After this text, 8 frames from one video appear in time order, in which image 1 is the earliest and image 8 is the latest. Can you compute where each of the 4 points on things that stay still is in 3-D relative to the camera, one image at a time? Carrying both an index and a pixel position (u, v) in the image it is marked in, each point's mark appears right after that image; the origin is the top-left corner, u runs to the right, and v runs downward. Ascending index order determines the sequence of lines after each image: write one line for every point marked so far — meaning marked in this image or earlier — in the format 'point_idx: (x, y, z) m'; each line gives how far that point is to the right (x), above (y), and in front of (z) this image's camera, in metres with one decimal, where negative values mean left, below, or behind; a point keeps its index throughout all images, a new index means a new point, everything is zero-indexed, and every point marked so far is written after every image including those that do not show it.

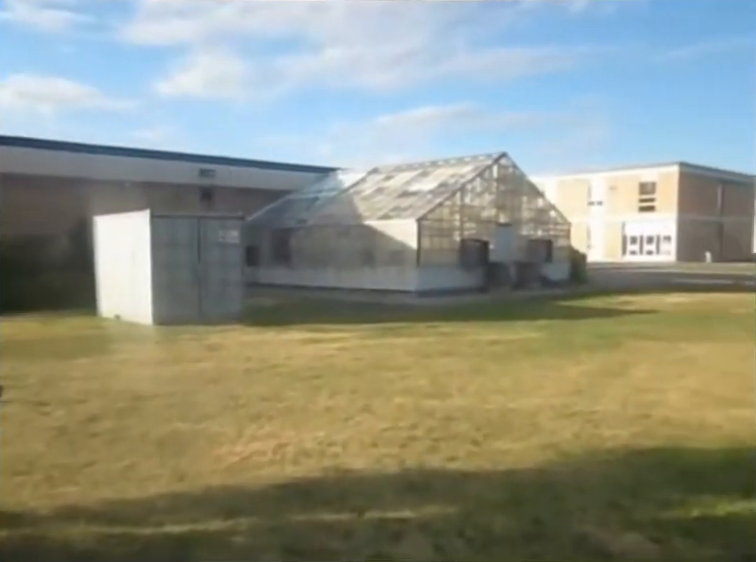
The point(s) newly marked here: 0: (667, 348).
0: (+4.4, -1.0, +11.4) m
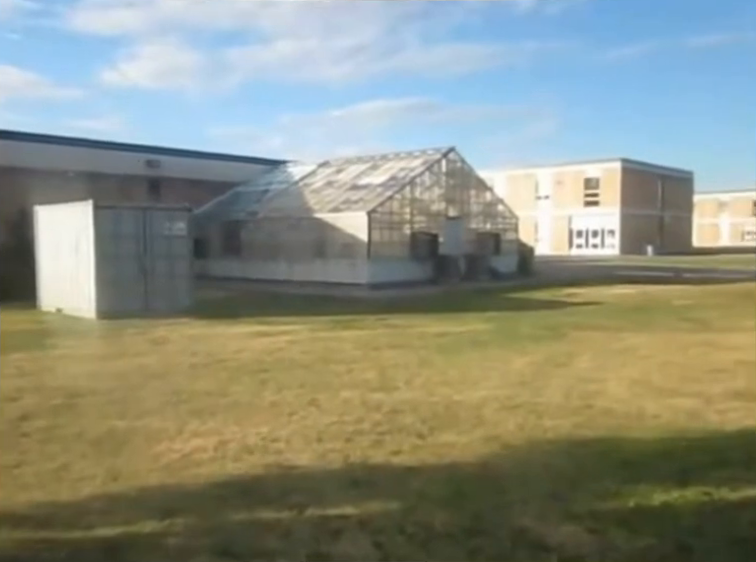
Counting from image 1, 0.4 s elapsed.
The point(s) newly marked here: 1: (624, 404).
0: (+3.6, -0.9, +11.6) m
1: (+2.2, -1.1, +6.8) m
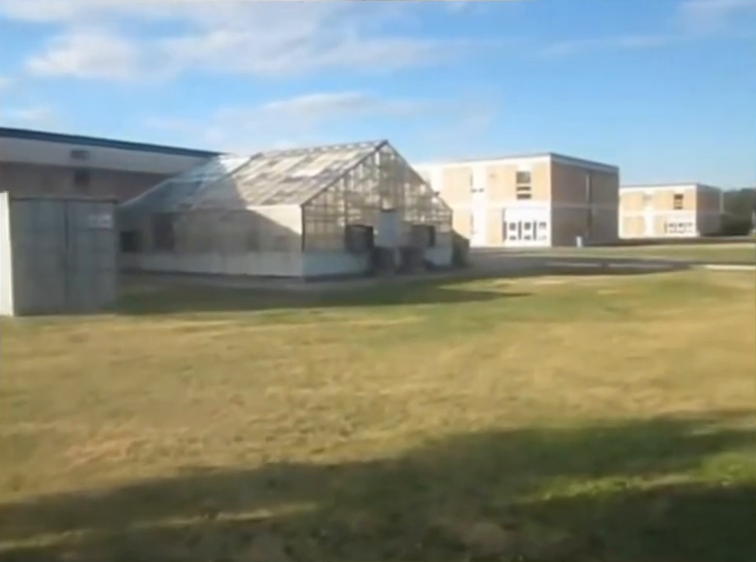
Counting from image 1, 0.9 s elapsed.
0: (+2.5, -0.7, +11.8) m
1: (+1.5, -1.0, +6.9) m
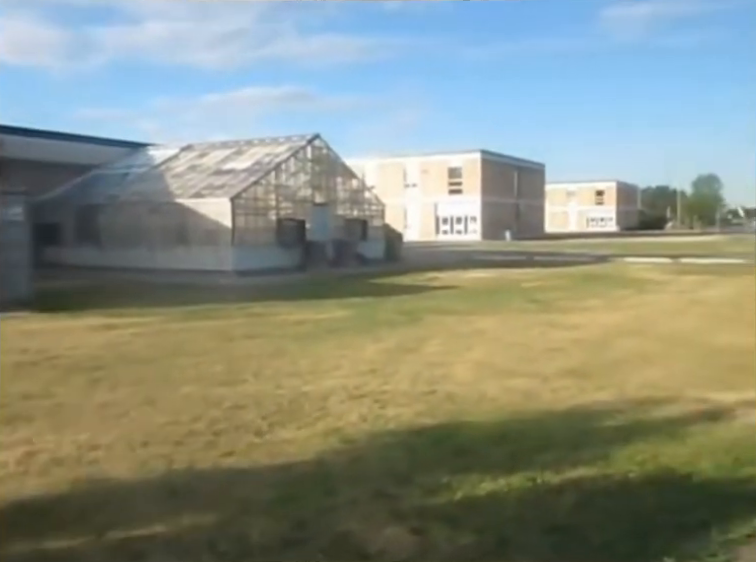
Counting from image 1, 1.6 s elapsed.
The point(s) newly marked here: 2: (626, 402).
0: (+1.3, -0.6, +11.8) m
1: (+0.8, -1.0, +6.9) m
2: (+2.0, -1.0, +6.0) m
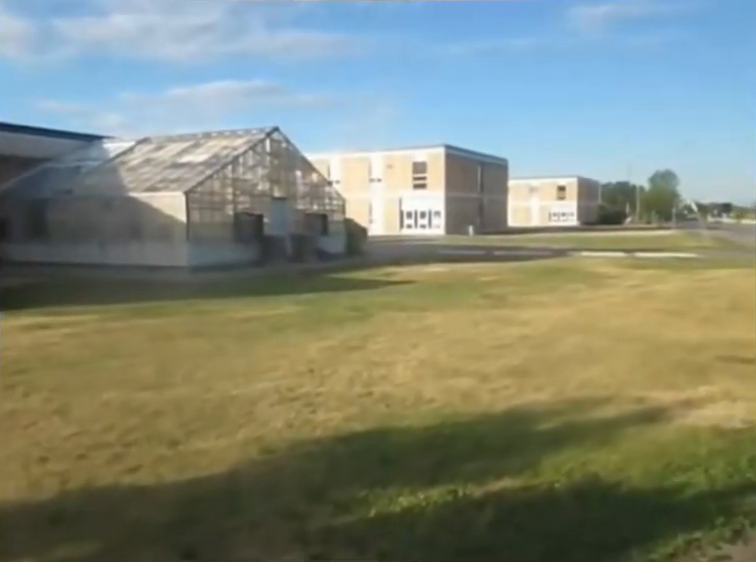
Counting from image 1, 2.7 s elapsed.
0: (+0.5, -0.6, +11.6) m
1: (+0.2, -1.0, +6.6) m
2: (+1.4, -0.9, +5.8) m
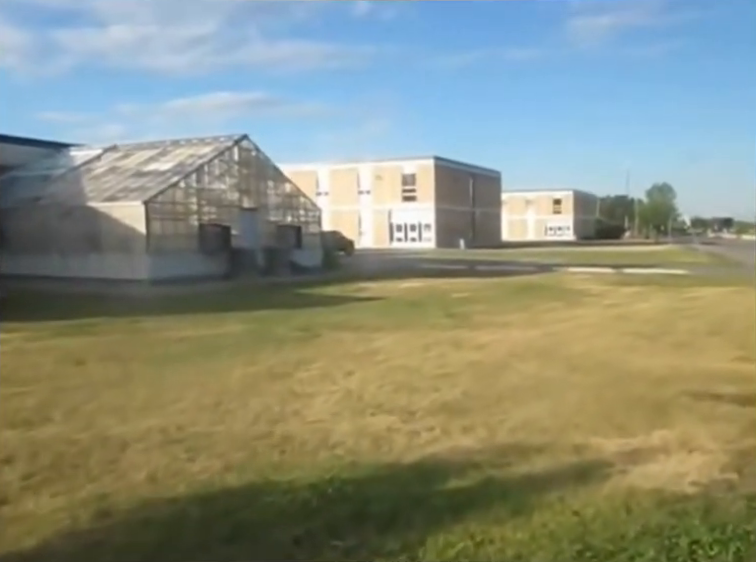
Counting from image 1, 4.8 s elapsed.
0: (-0.2, -0.8, +10.6) m
1: (-0.5, -1.1, +5.6) m
2: (+0.7, -1.1, +4.8) m
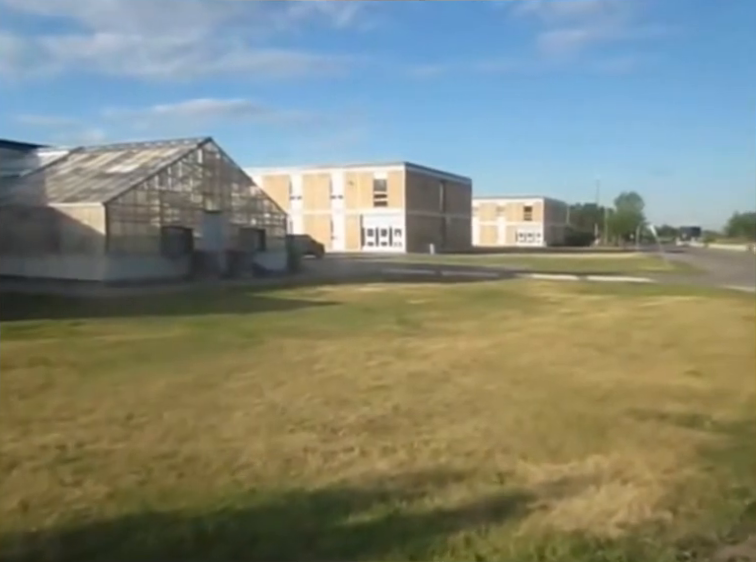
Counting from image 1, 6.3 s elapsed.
0: (-1.0, -0.9, +10.1) m
1: (-1.1, -1.1, +5.1) m
2: (+0.2, -1.1, +4.4) m
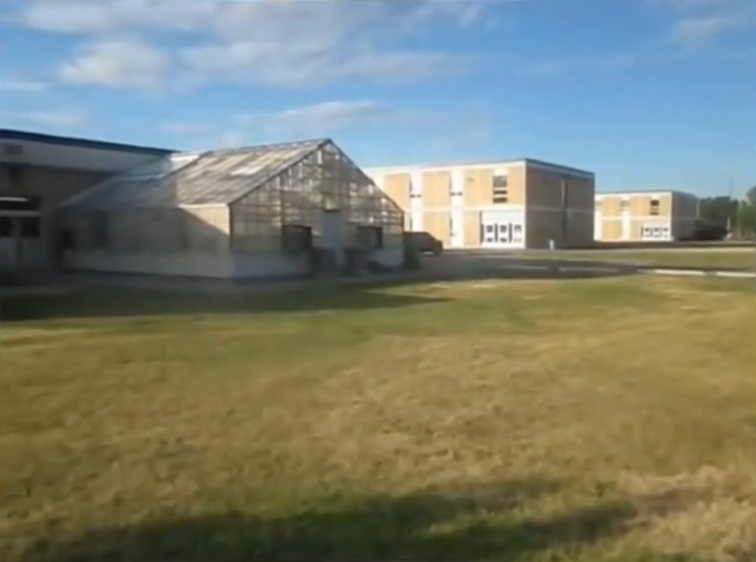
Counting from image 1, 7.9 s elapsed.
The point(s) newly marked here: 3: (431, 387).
0: (+0.4, -0.8, +10.0) m
1: (-0.4, -1.1, +5.1) m
2: (+0.6, -1.1, +4.1) m
3: (+0.5, -1.0, +7.0) m
